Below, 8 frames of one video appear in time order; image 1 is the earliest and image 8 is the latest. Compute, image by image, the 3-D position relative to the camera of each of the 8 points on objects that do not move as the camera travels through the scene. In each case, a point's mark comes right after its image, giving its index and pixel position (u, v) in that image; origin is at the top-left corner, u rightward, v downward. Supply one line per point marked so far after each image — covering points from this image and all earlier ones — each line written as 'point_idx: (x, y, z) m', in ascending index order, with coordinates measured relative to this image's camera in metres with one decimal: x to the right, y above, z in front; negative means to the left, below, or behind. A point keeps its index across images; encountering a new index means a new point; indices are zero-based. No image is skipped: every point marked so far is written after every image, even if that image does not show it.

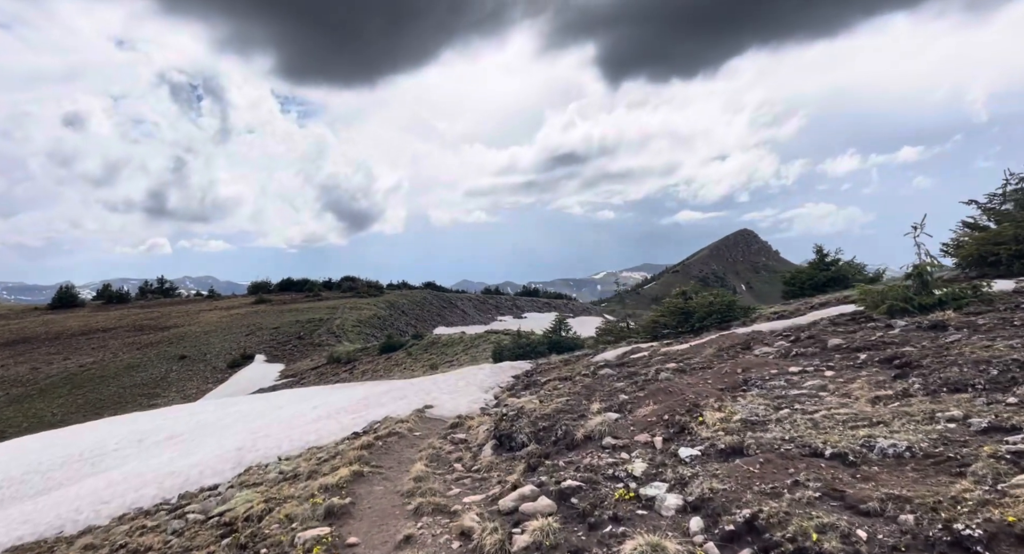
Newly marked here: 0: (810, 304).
0: (+9.5, -0.8, +17.2) m
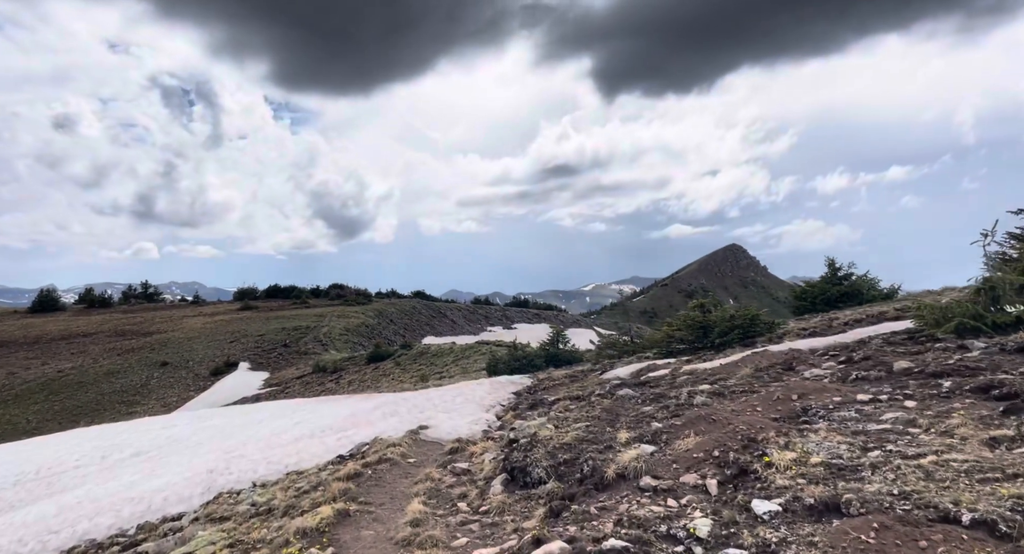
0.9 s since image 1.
0: (+9.6, -1.2, +15.8) m
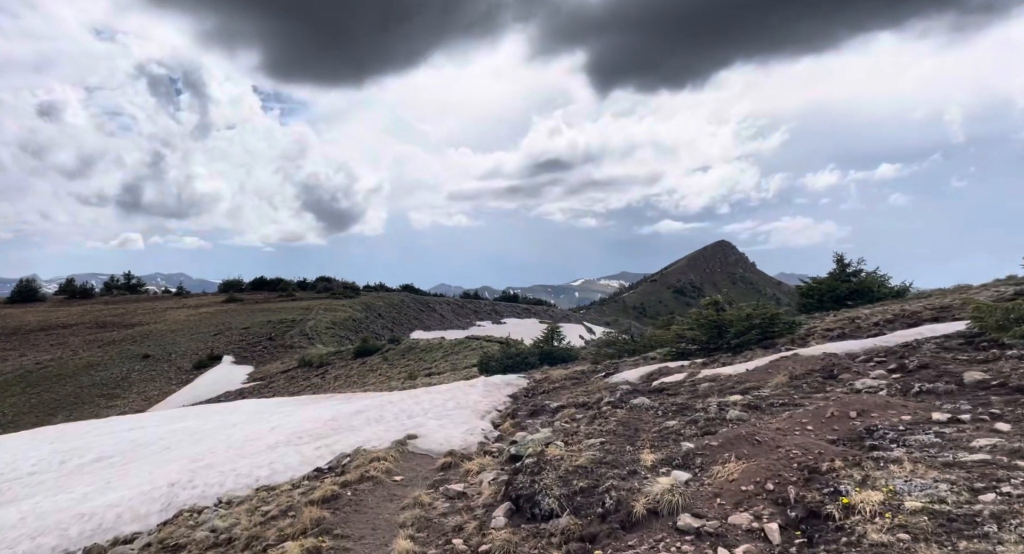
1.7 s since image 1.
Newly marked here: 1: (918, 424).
0: (+9.5, -1.1, +14.6) m
1: (+5.0, -1.8, +6.7) m
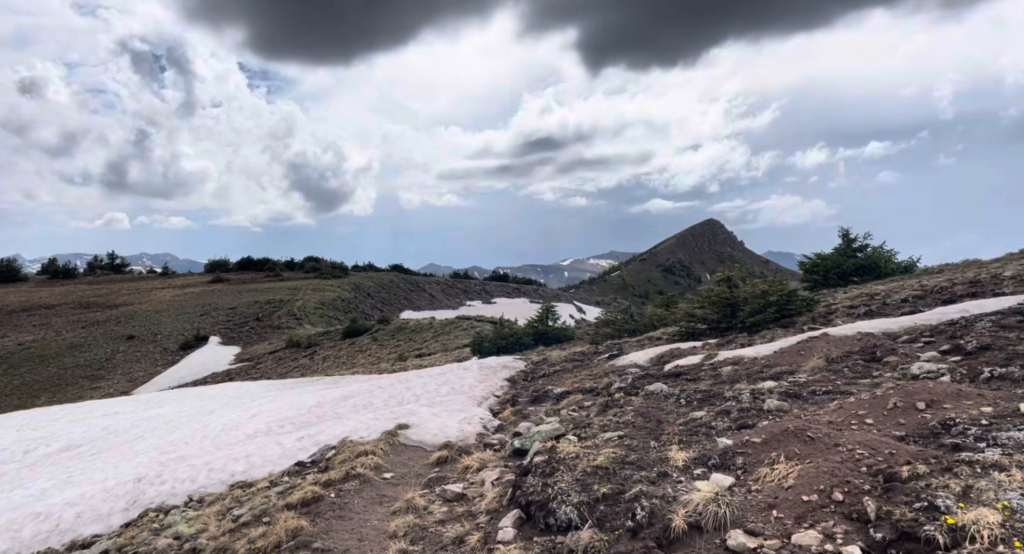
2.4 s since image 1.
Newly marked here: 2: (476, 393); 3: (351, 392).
0: (+9.5, -0.5, +13.6) m
1: (+5.1, -1.5, +5.7) m
2: (-0.9, -3.0, +14.2) m
3: (-5.1, -3.7, +17.4) m
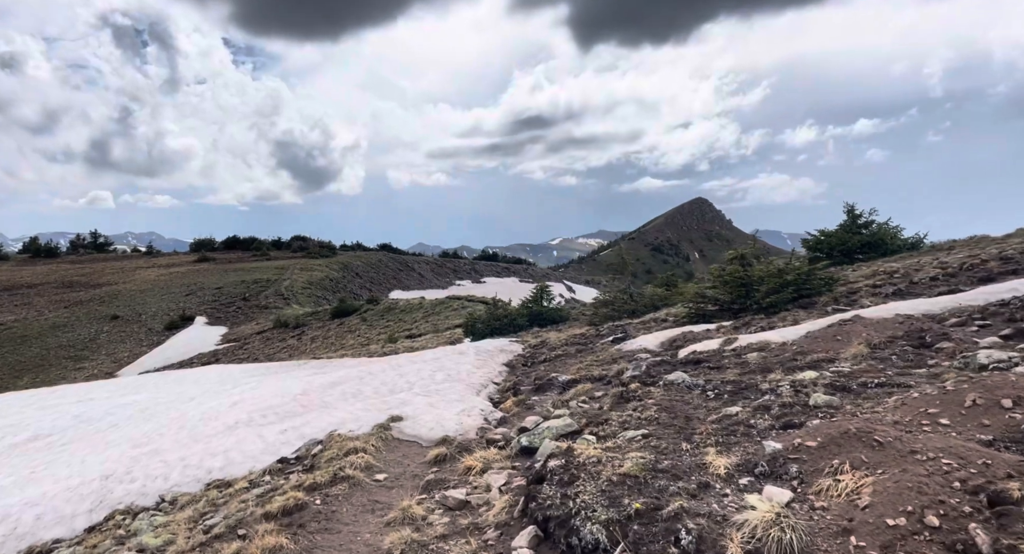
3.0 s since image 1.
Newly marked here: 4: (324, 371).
0: (+9.5, 0.0, +12.8) m
1: (+5.3, -1.3, +4.8) m
2: (-0.9, -2.5, +13.2) m
3: (-5.2, -3.0, +16.4) m
4: (-6.6, -3.3, +19.3) m
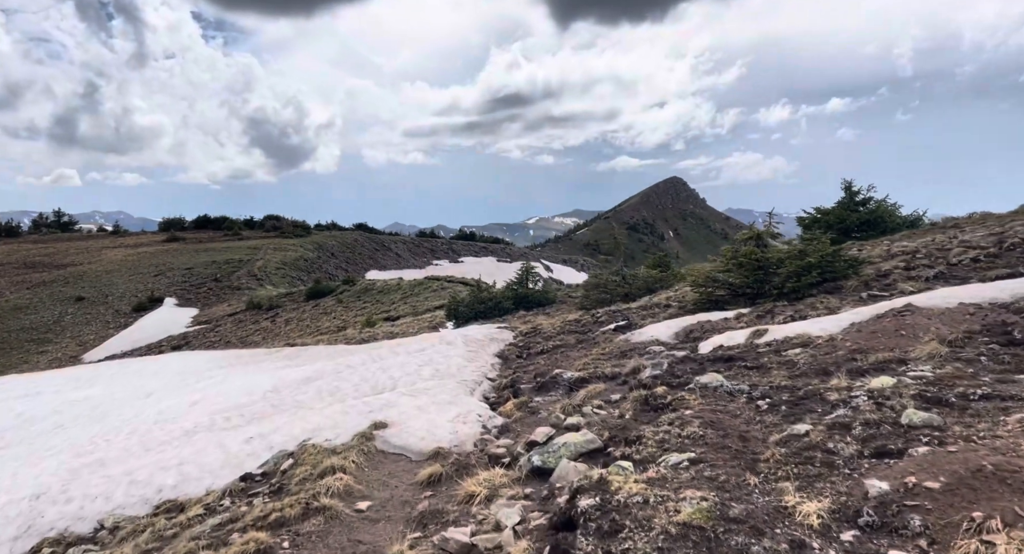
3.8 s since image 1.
0: (+9.4, +0.4, +11.7) m
1: (+5.5, -1.2, +3.6) m
2: (-1.0, -2.1, +11.8) m
3: (-5.4, -2.6, +14.8) m
4: (-7.0, -2.8, +17.7) m
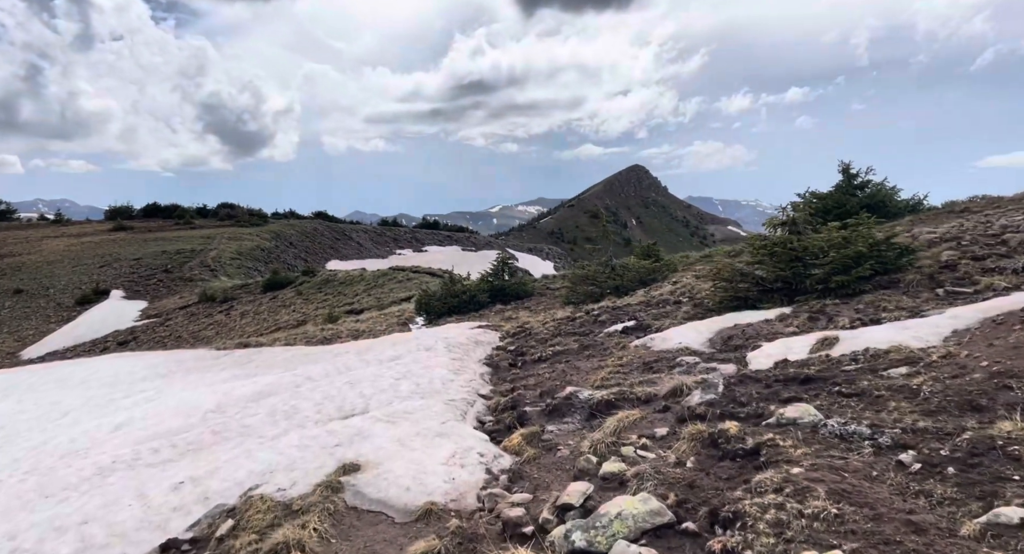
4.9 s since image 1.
0: (+9.4, +0.5, +10.2) m
1: (+6.0, -1.3, +1.9) m
2: (-1.0, -2.1, +9.7) m
3: (-5.6, -2.5, +12.4) m
4: (-7.4, -2.6, +15.2) m
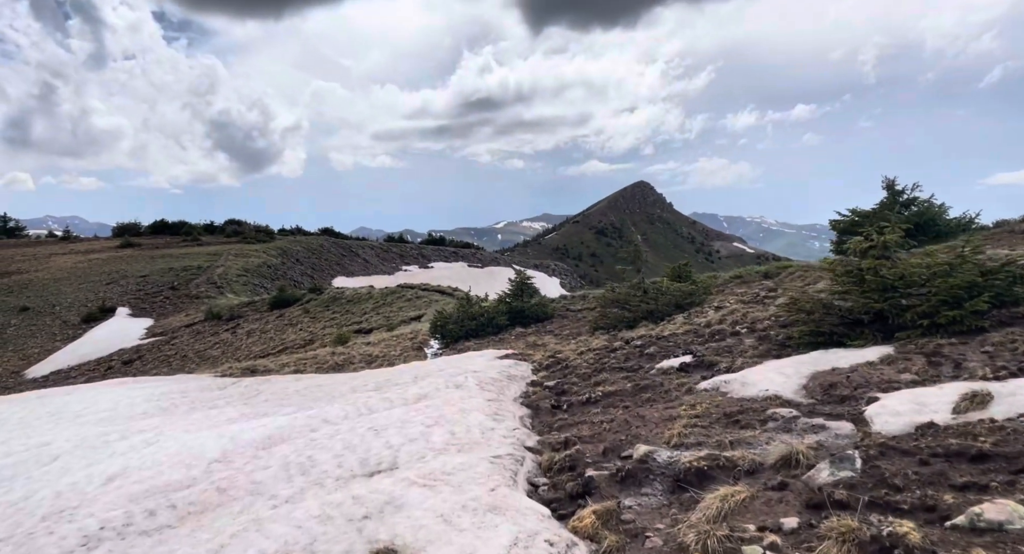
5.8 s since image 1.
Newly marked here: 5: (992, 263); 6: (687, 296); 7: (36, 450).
0: (+10.2, 0.0, +8.8) m
1: (+6.8, -1.5, +0.4) m
2: (-0.2, -2.6, +8.2) m
3: (-4.7, -3.1, +11.0) m
4: (-6.5, -3.3, +13.8) m
5: (+8.2, +0.2, +9.3) m
6: (+6.2, -0.7, +19.2) m
7: (-11.2, -4.2, +12.8) m
